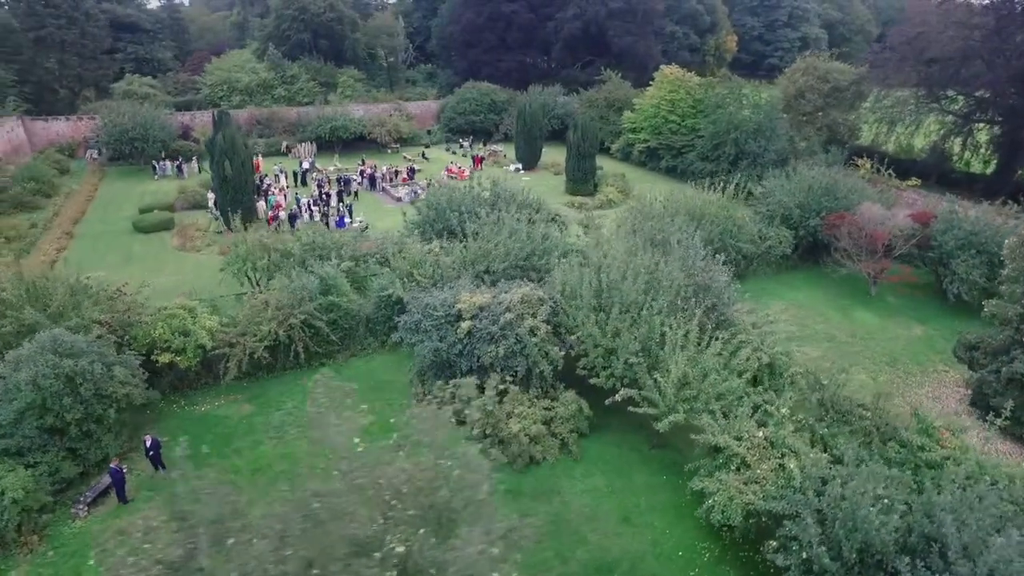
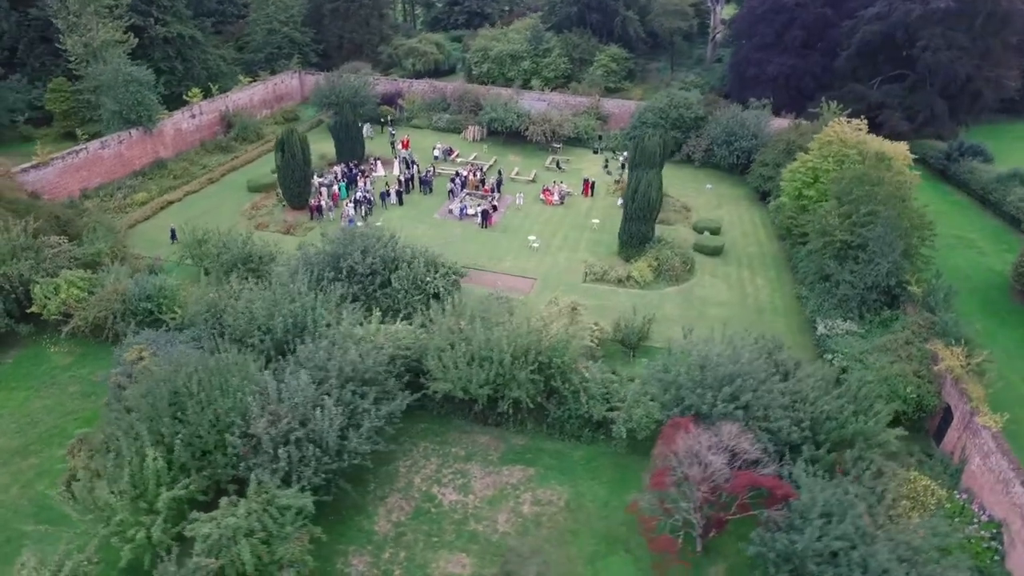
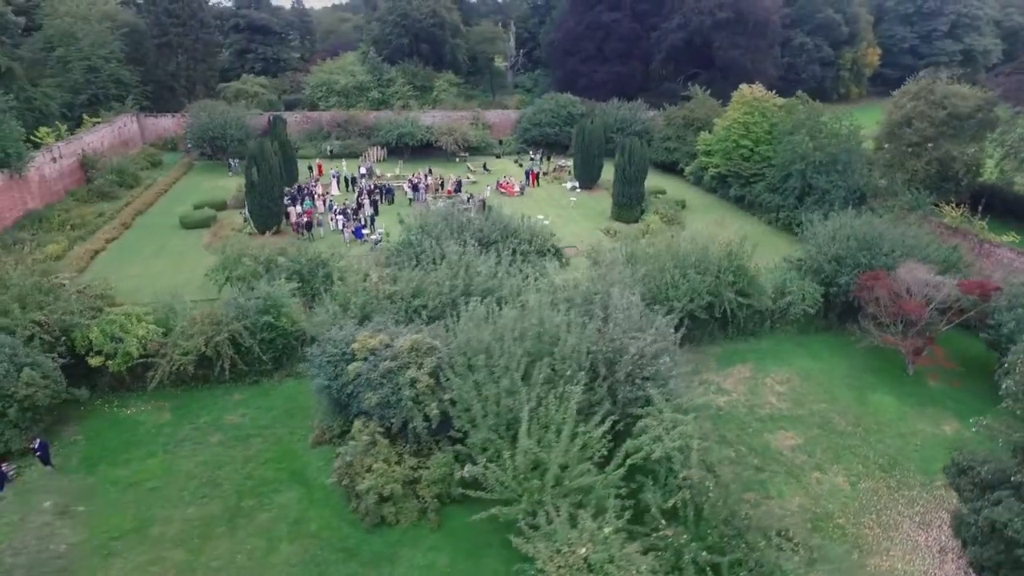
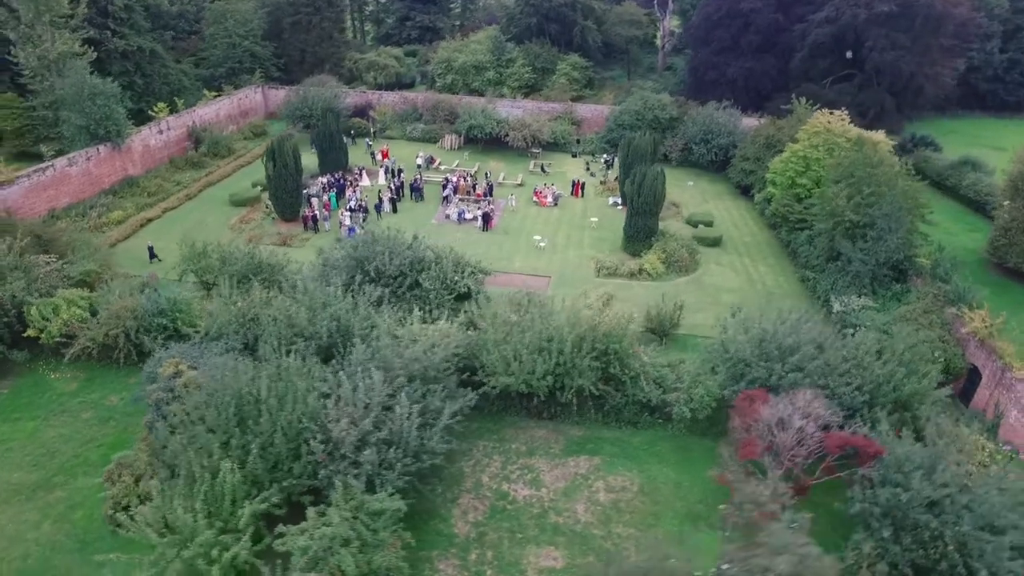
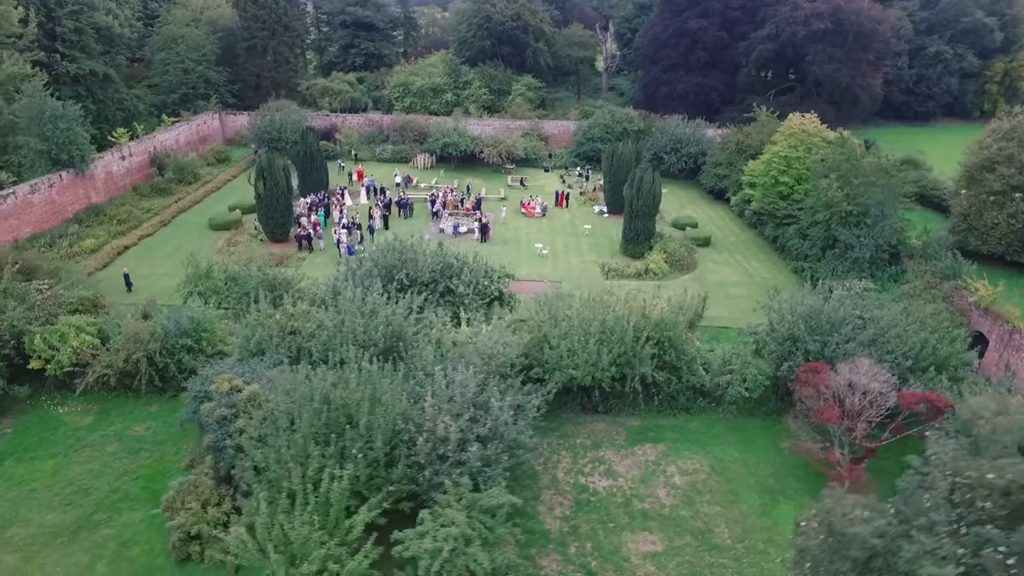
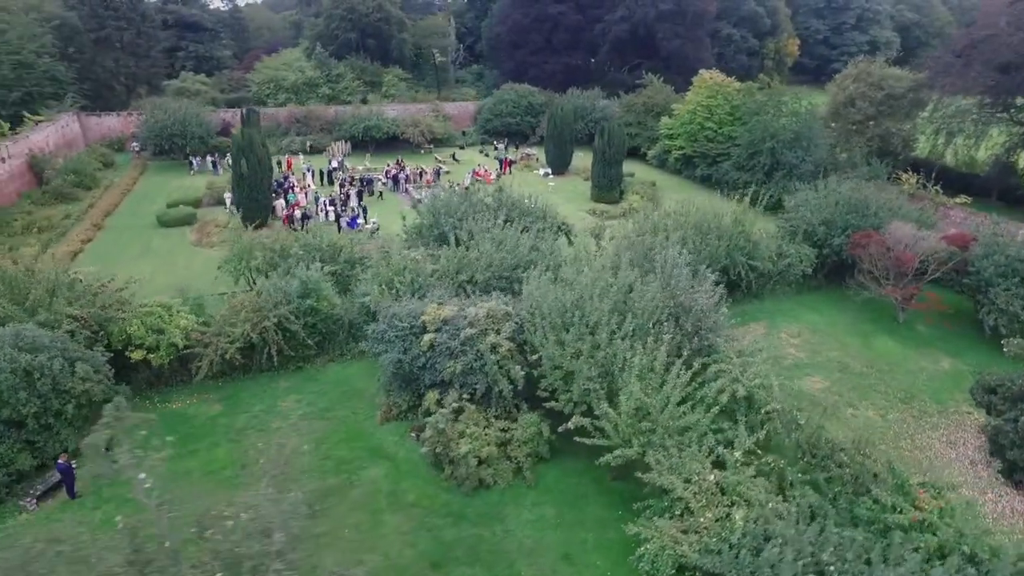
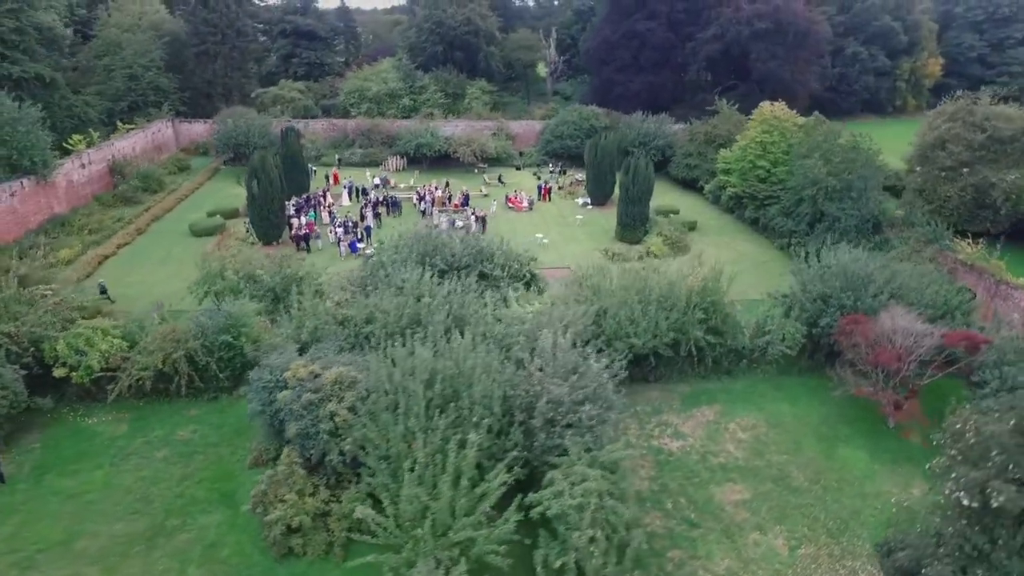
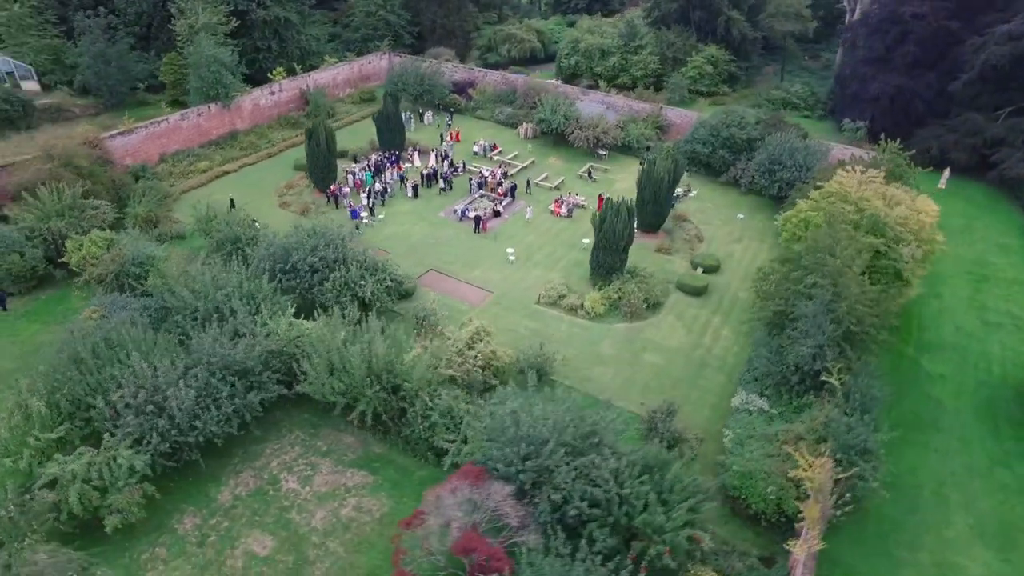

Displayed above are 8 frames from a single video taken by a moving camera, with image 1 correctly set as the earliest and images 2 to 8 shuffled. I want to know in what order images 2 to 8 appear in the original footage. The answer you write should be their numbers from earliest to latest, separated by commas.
6, 3, 7, 5, 4, 2, 8
